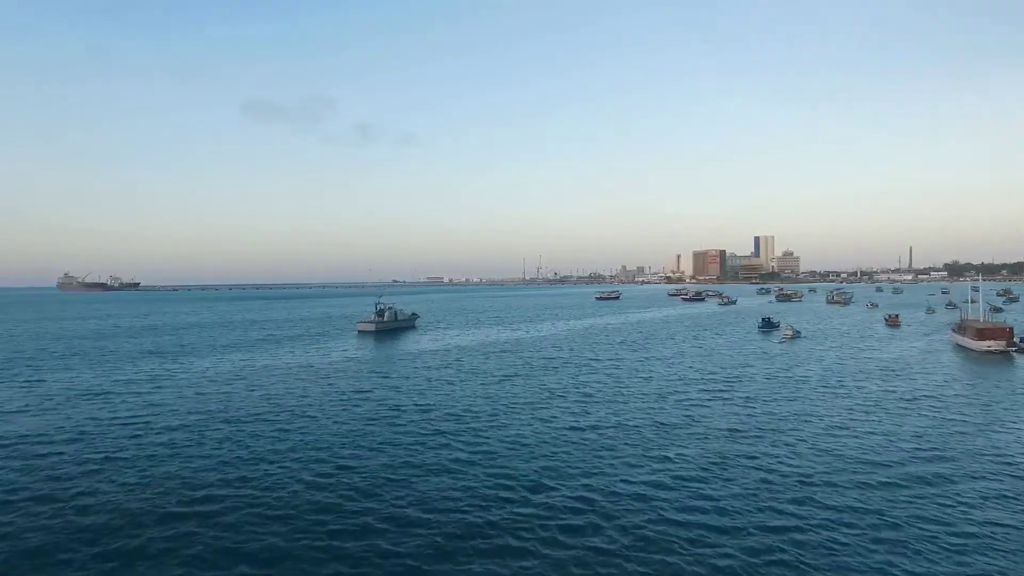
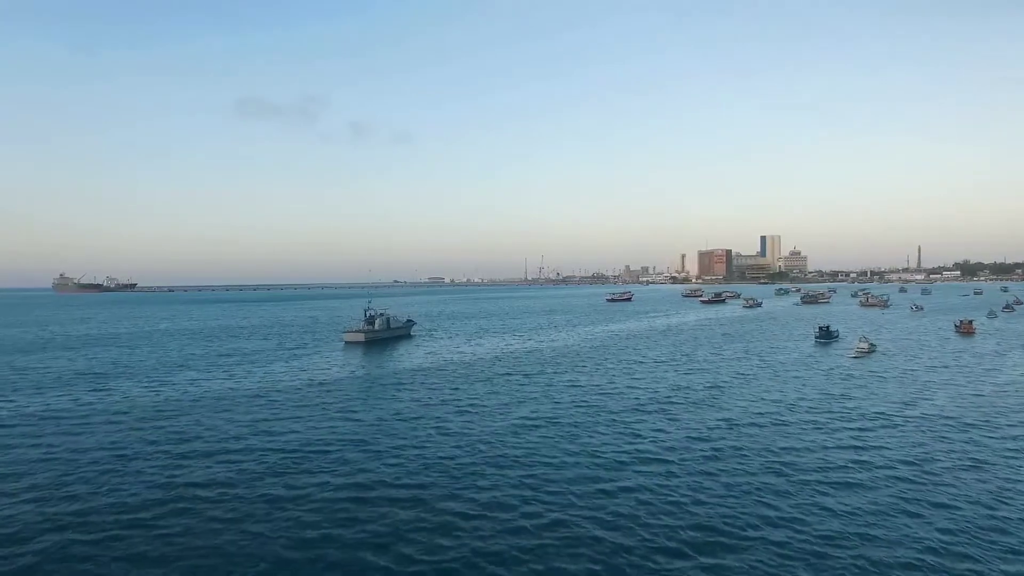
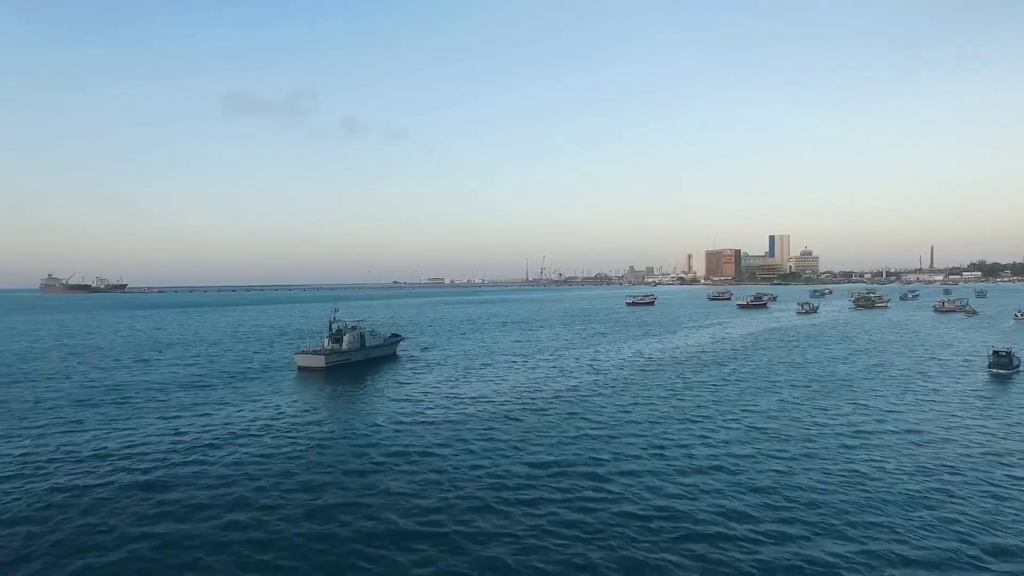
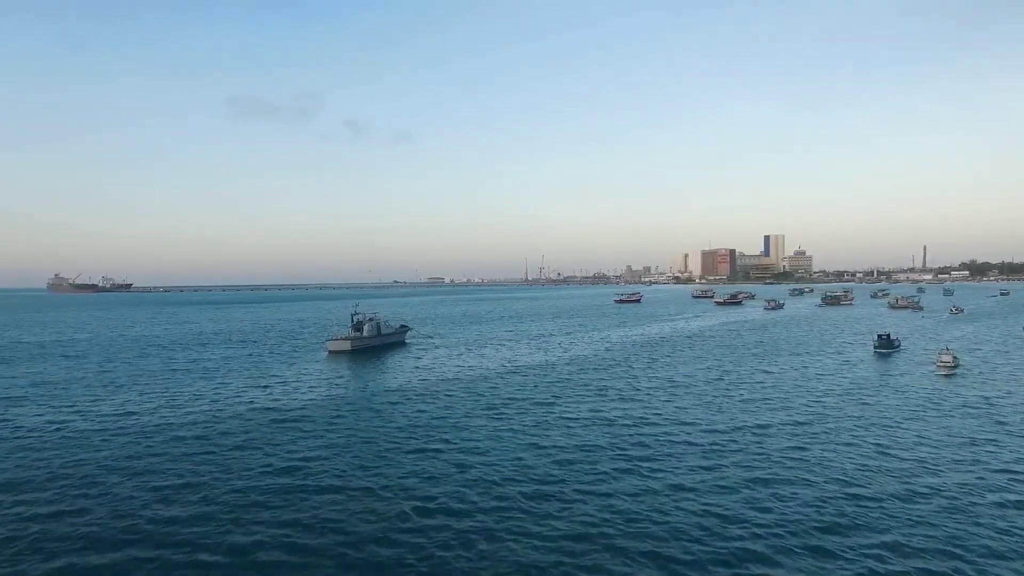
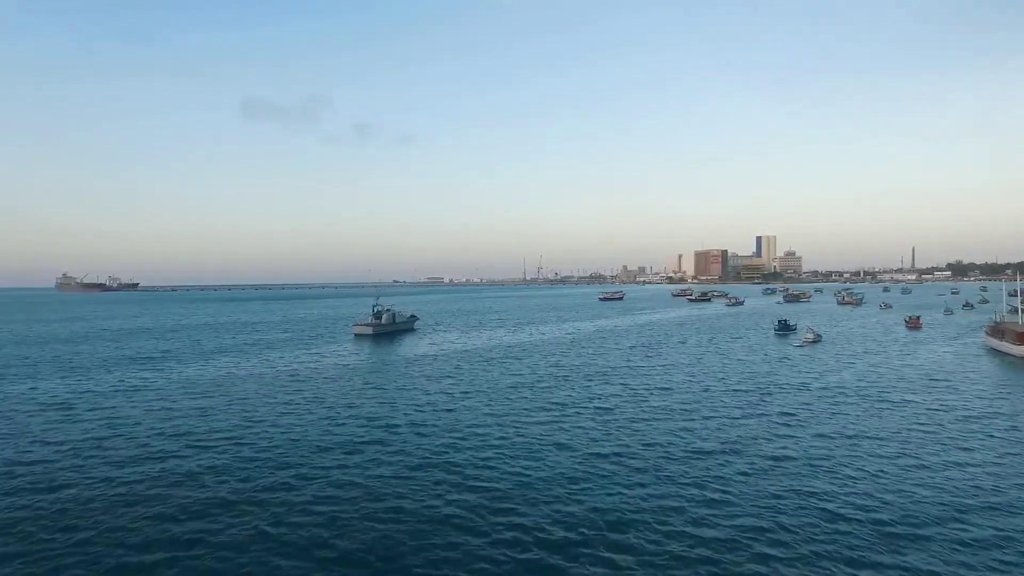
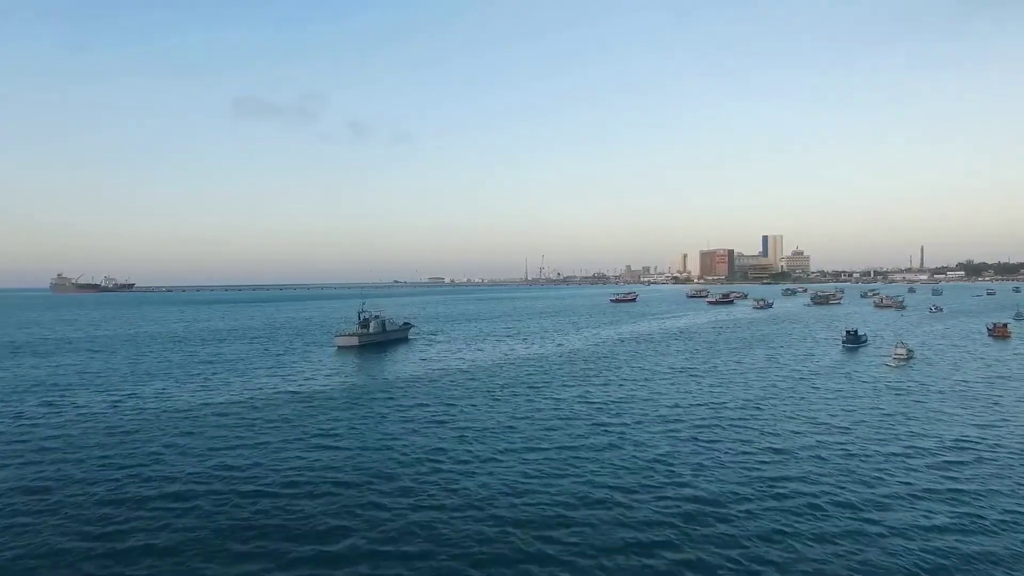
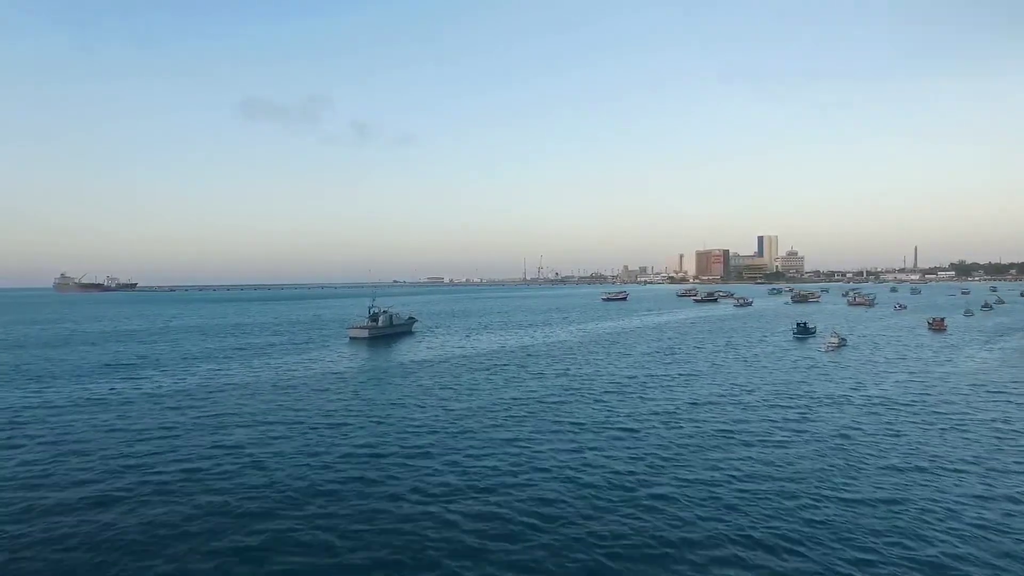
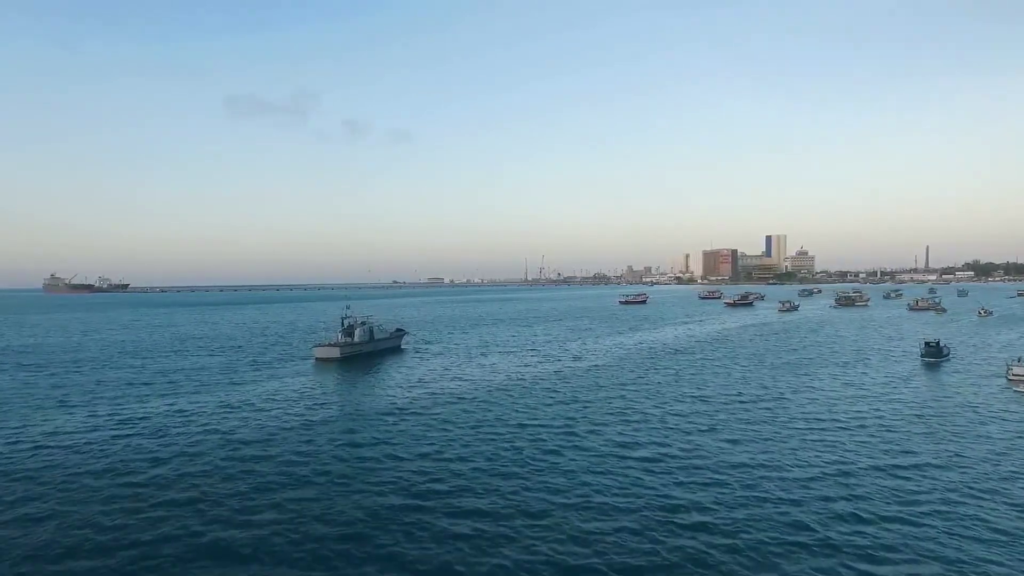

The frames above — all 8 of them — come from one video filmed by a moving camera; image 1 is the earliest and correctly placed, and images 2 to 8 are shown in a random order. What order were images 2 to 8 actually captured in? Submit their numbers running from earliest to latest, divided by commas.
5, 7, 2, 6, 4, 8, 3
